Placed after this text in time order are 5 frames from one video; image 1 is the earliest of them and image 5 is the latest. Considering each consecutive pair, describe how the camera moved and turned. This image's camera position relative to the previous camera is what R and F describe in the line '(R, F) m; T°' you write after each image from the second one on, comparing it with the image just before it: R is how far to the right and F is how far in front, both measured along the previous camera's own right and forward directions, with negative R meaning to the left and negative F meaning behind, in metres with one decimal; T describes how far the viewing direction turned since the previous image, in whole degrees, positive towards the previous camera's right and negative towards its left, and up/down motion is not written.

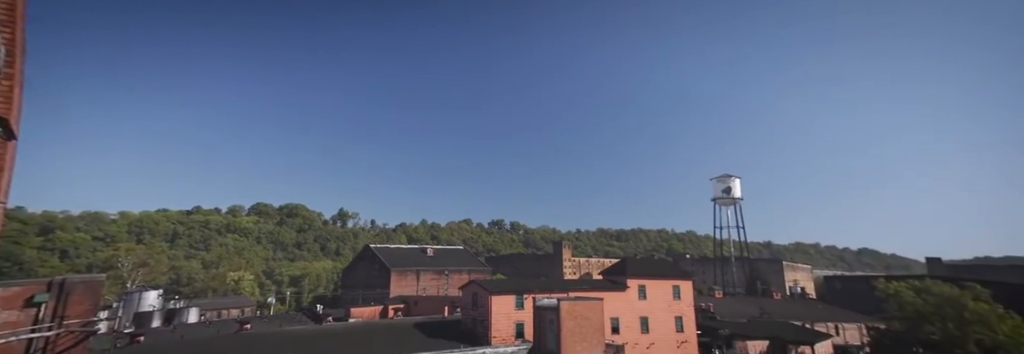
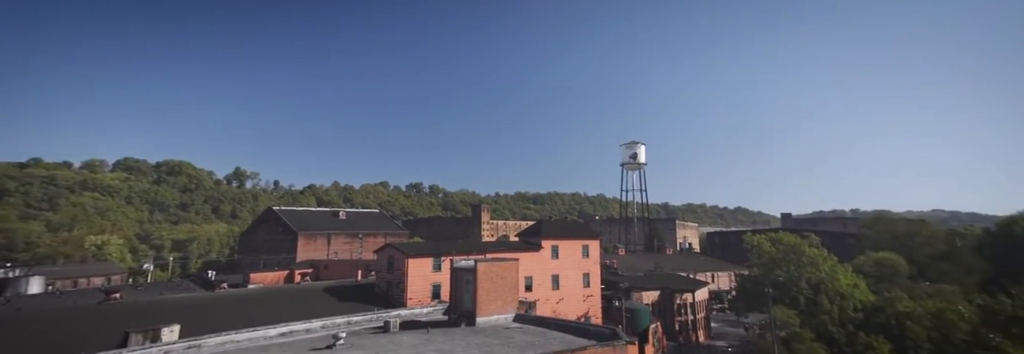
(+2.7, -0.4) m; +10°
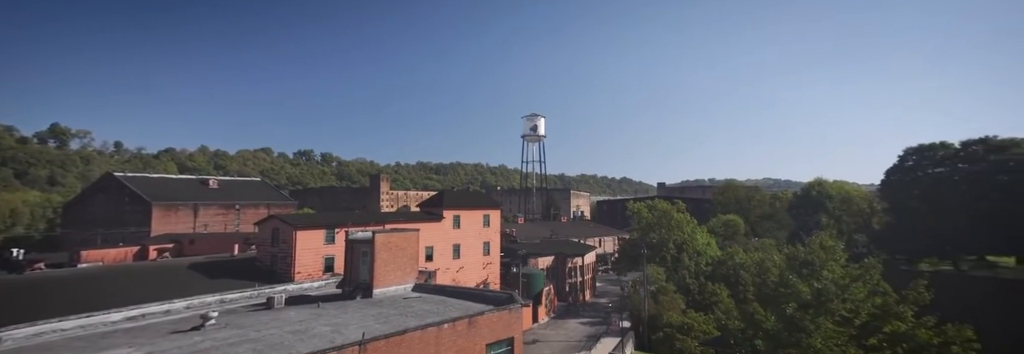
(+0.4, -1.4) m; +12°
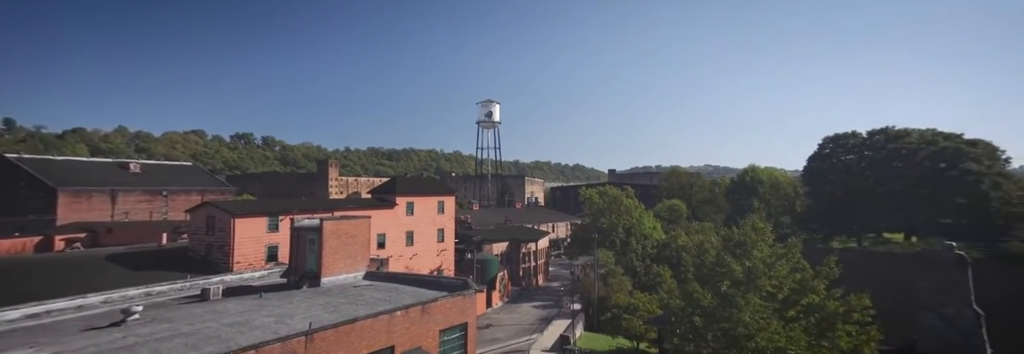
(+0.2, -0.3) m; +5°
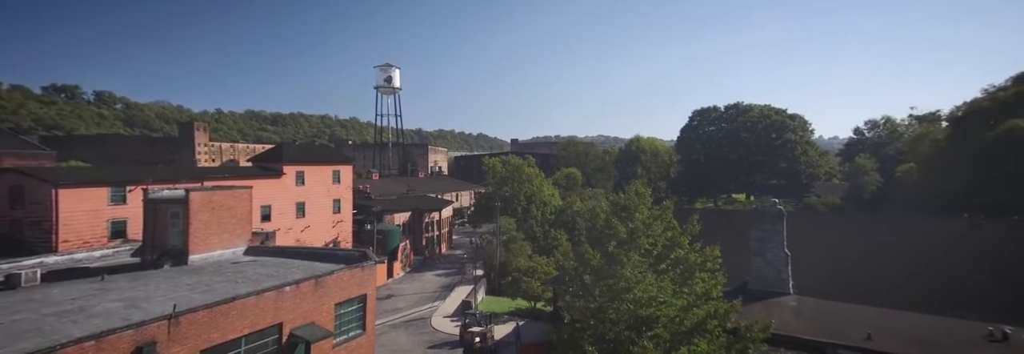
(+0.5, +0.3) m; +12°
